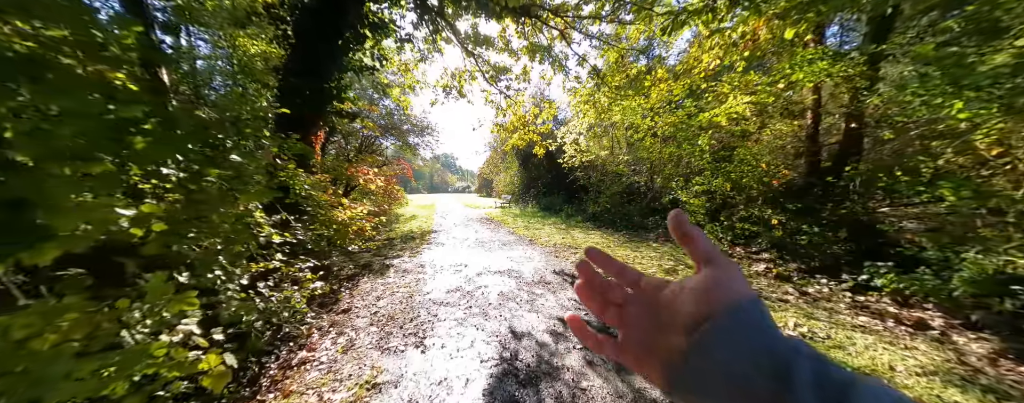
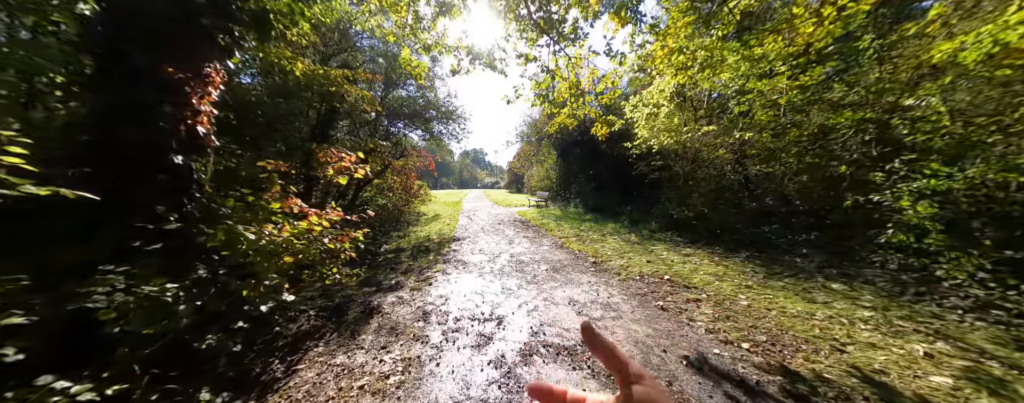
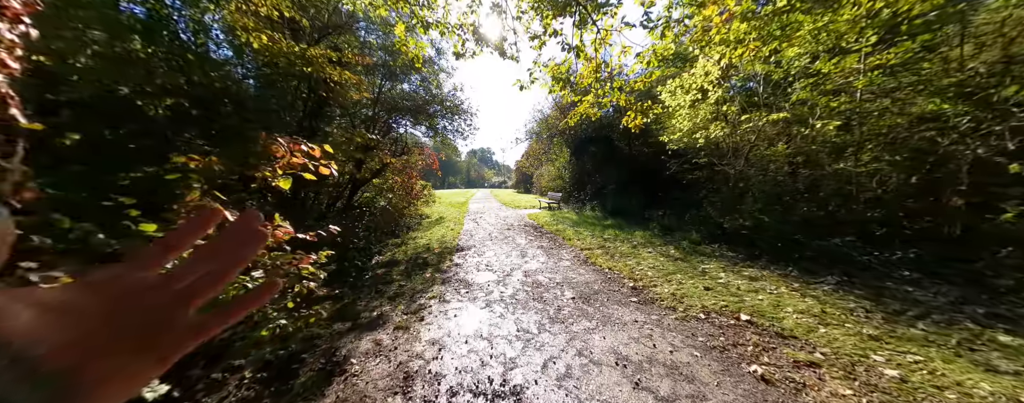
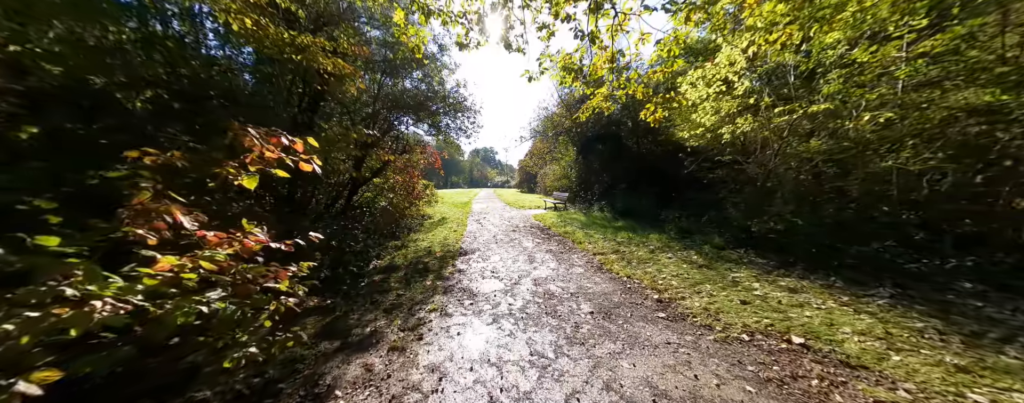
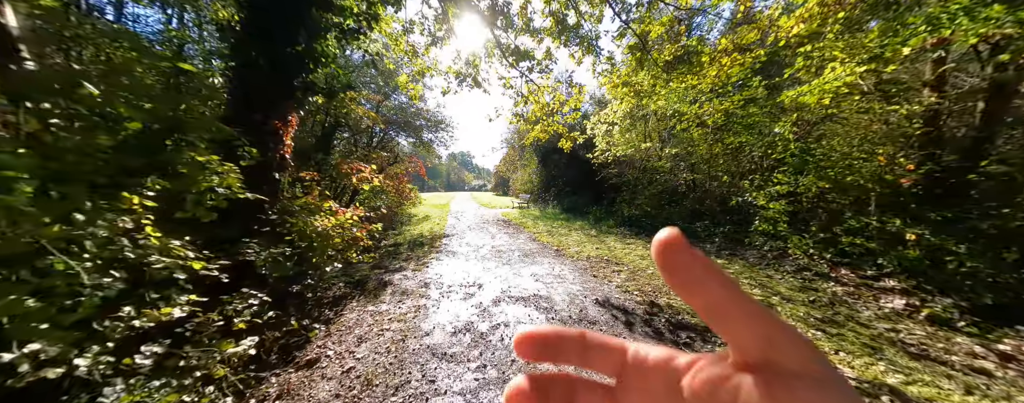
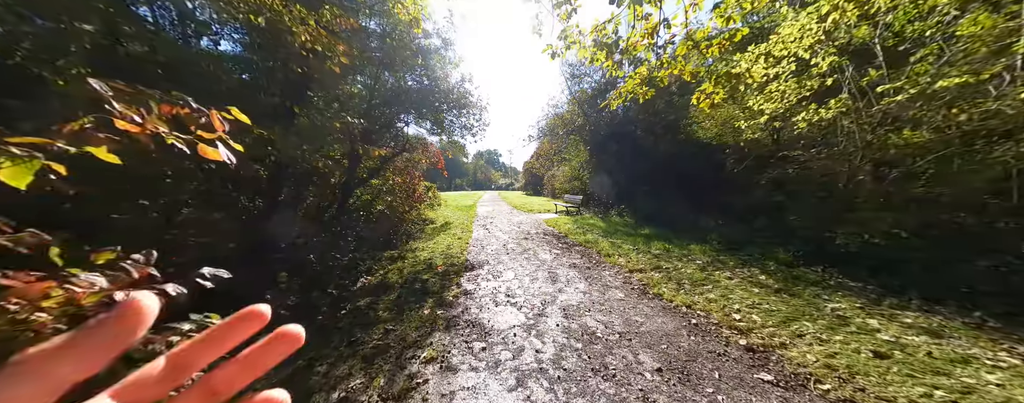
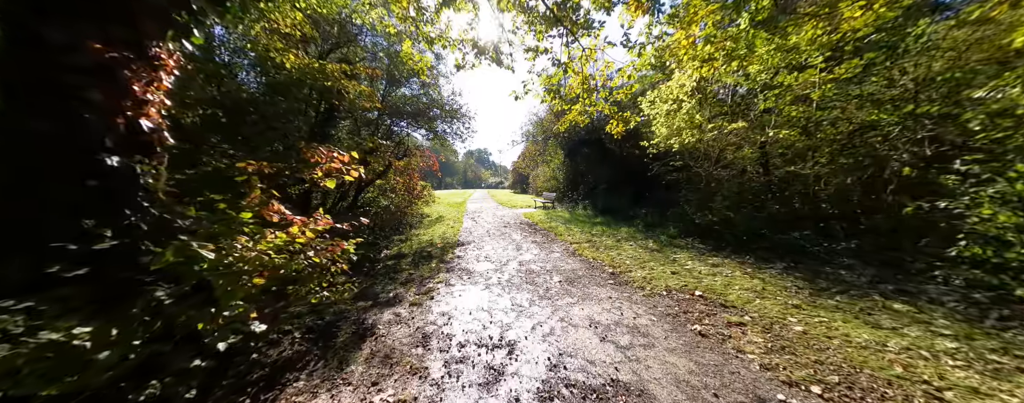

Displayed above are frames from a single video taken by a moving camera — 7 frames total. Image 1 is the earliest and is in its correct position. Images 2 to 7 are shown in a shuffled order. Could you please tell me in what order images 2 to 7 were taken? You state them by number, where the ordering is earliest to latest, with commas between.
5, 2, 7, 3, 4, 6
